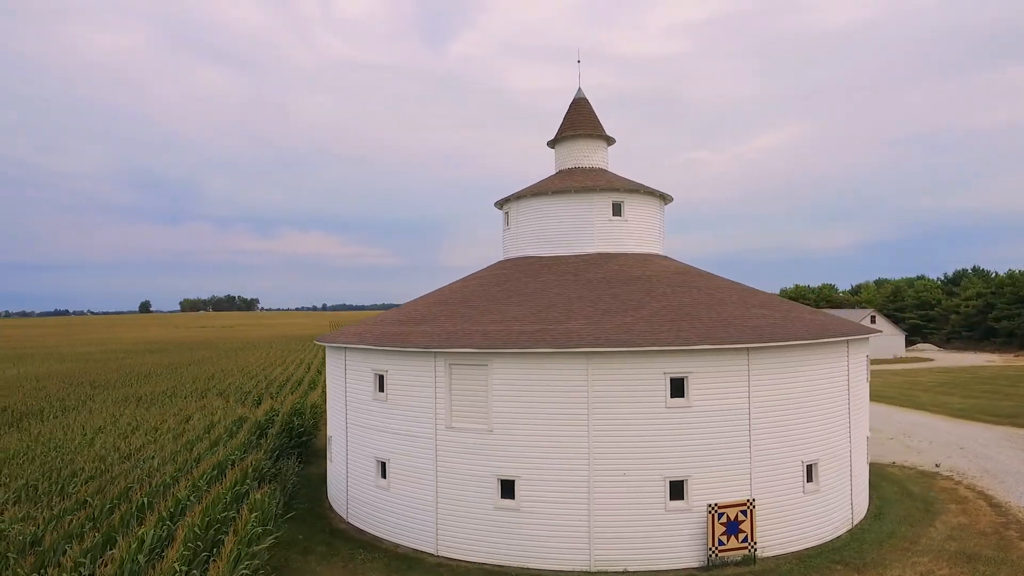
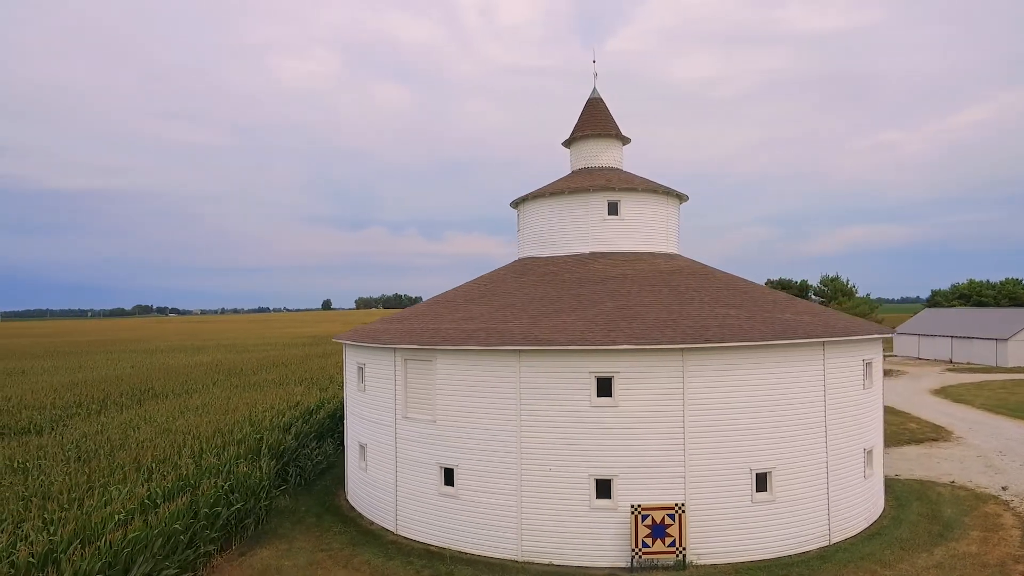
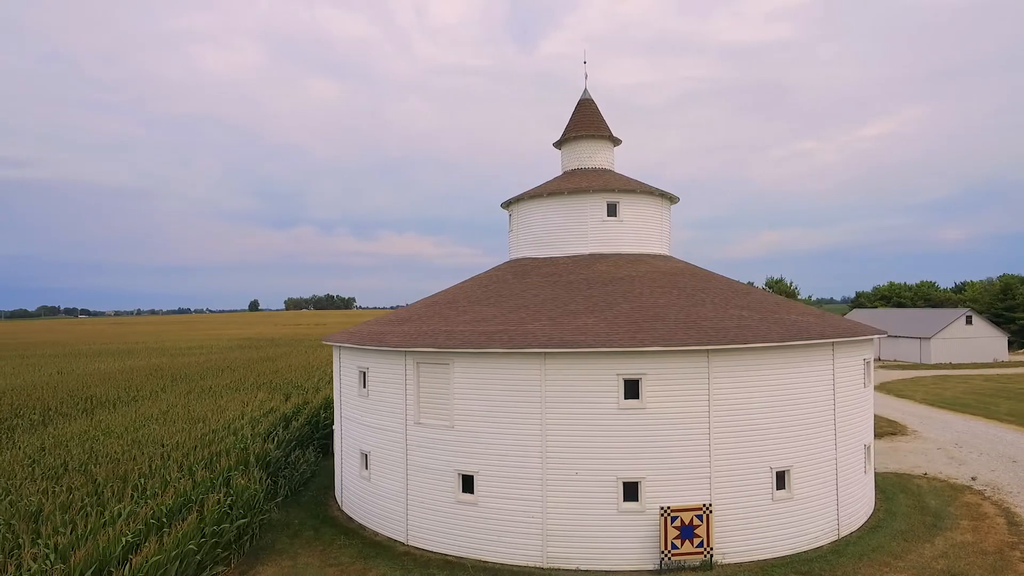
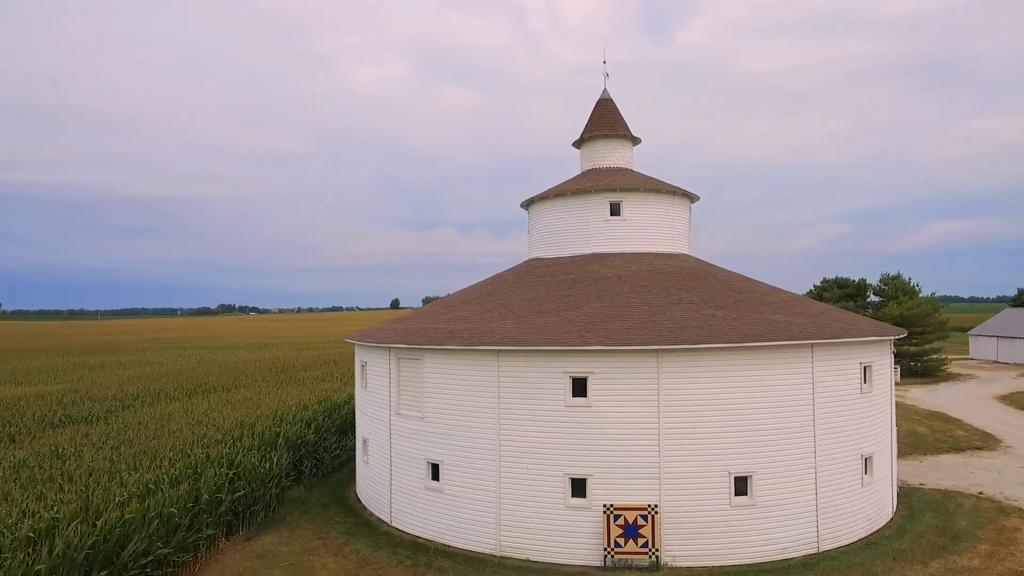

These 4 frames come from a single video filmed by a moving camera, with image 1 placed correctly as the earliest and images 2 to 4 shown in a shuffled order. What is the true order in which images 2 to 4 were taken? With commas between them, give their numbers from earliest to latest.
3, 2, 4
